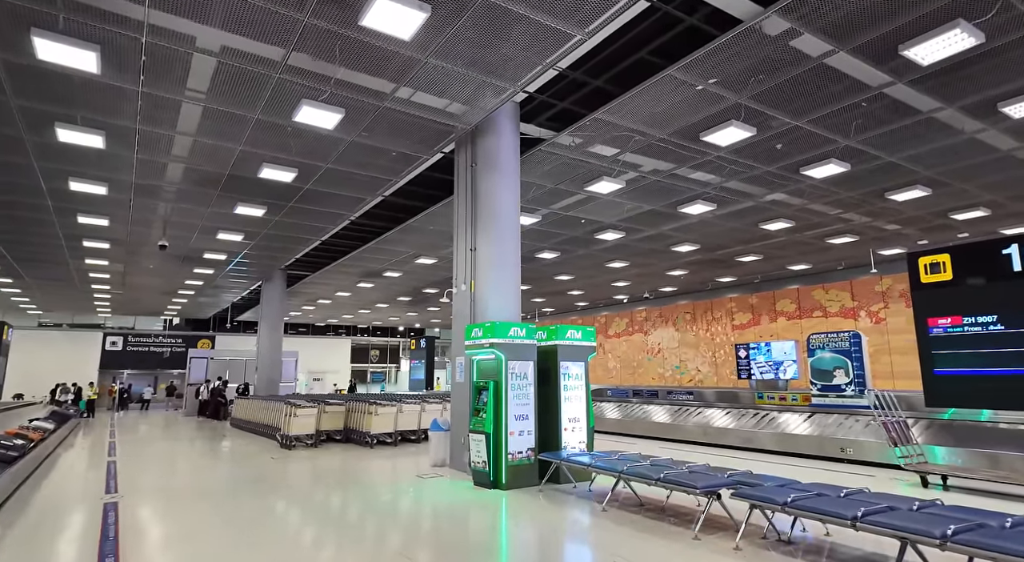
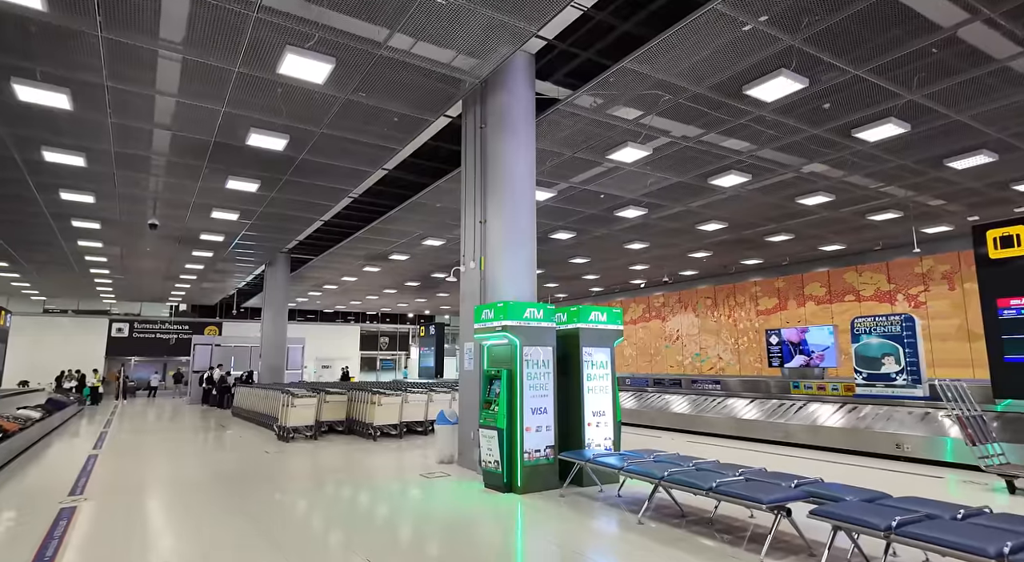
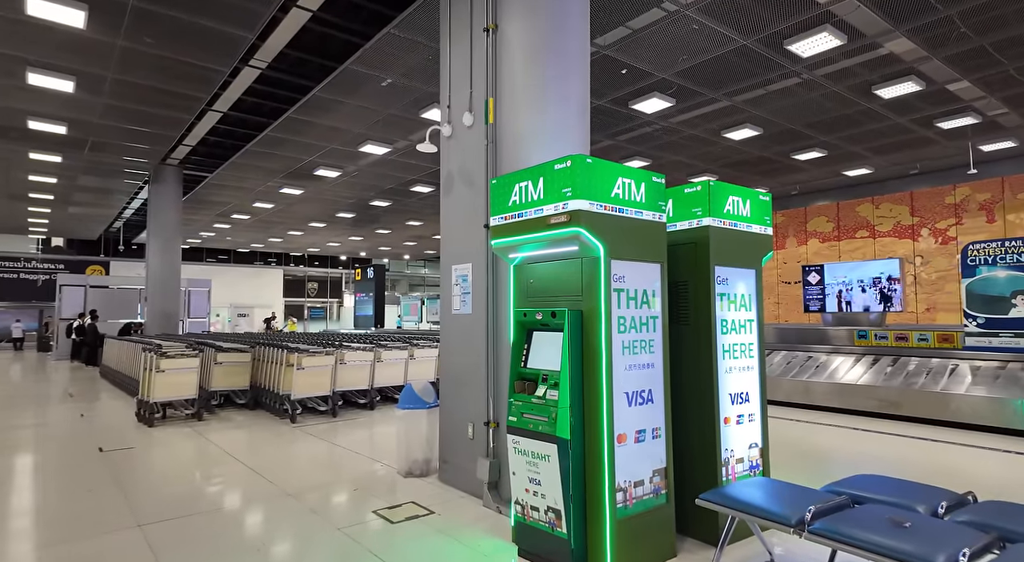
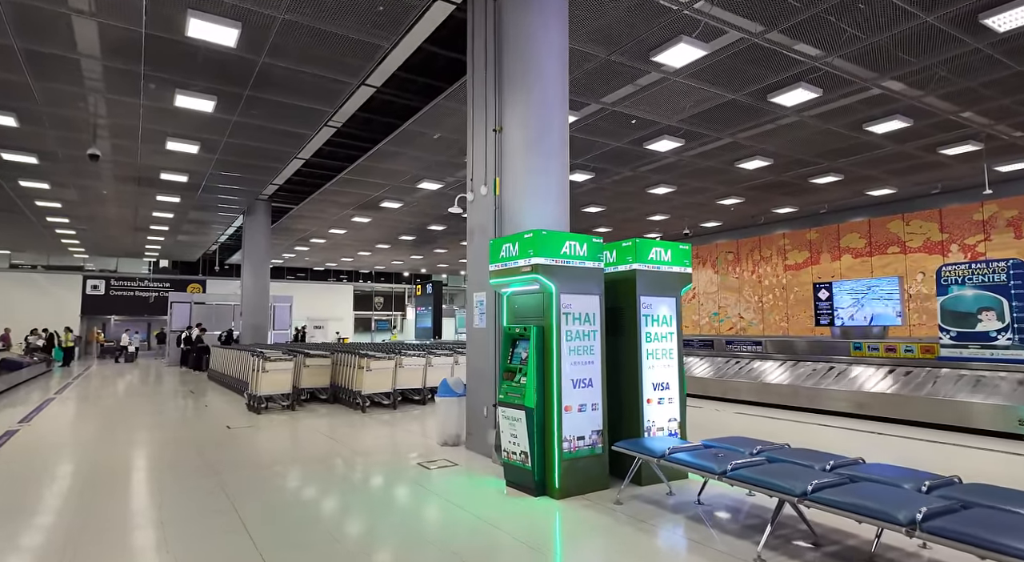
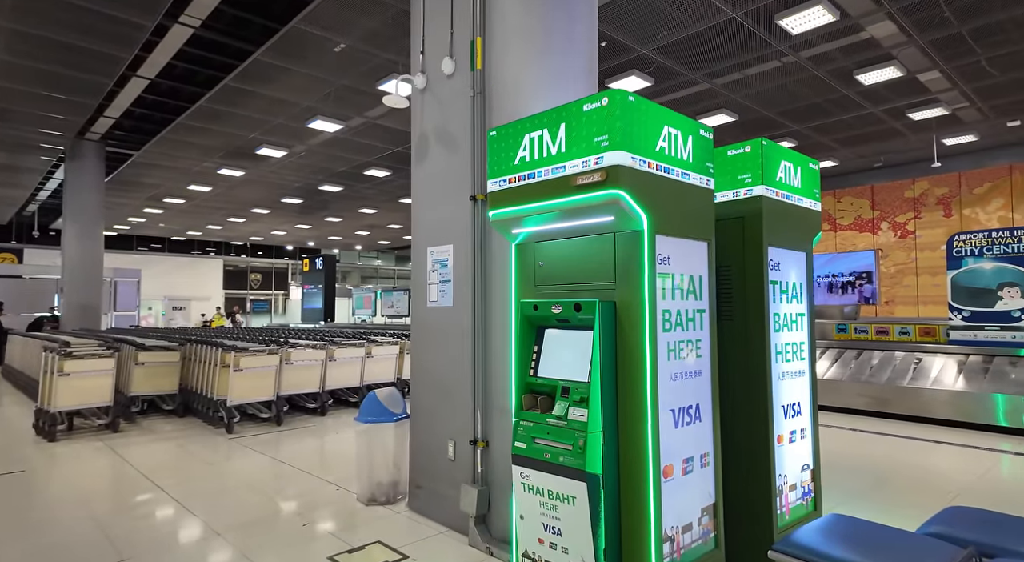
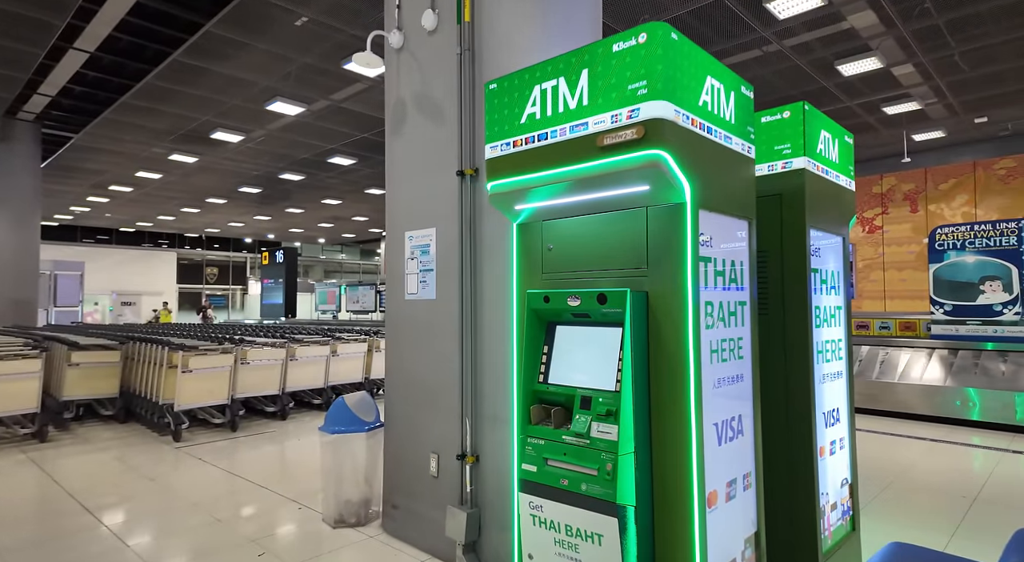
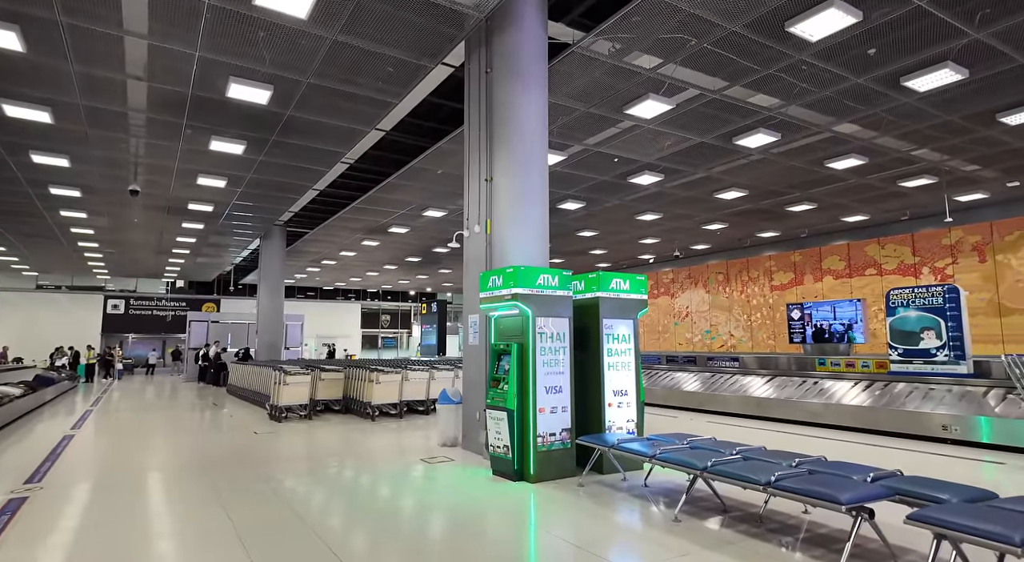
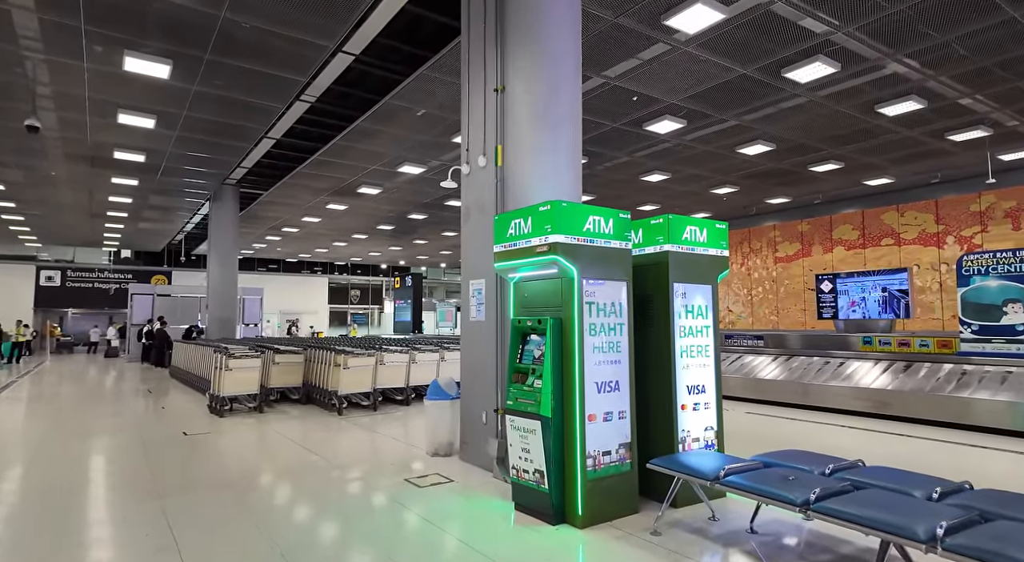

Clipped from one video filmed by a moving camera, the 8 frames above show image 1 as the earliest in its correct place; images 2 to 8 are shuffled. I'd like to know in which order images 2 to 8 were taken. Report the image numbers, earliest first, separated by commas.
2, 7, 4, 8, 3, 5, 6
